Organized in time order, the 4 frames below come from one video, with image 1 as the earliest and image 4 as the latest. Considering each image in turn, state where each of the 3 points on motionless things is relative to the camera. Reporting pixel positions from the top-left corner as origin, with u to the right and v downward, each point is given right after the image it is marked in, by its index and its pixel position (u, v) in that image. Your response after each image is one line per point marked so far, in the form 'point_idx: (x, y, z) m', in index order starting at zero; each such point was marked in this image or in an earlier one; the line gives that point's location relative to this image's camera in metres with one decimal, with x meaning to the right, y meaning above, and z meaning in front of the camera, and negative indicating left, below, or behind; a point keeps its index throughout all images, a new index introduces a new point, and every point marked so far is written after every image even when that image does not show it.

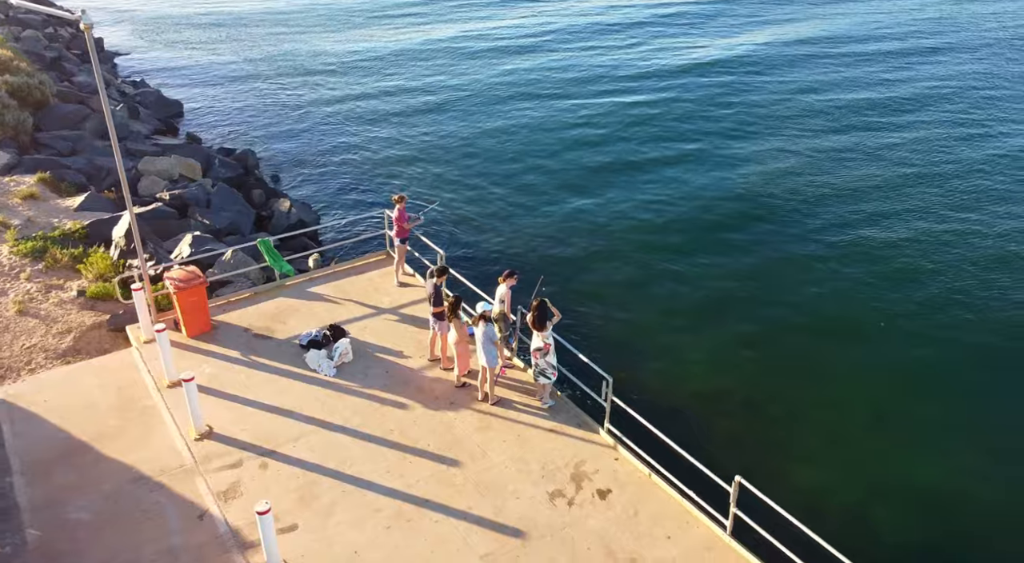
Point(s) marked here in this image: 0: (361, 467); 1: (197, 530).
0: (-2.4, -2.9, +13.0) m
1: (-4.5, -3.6, +12.0) m
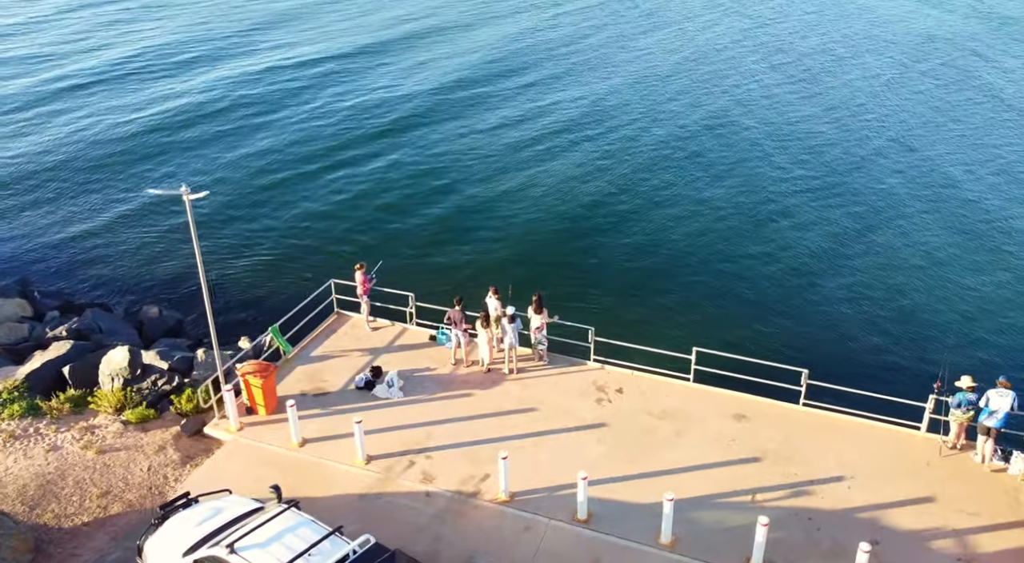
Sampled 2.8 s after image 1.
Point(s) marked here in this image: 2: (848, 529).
0: (-0.7, -3.6, +20.0) m
1: (-1.7, -4.8, +18.1) m
2: (+7.0, -5.2, +17.4) m
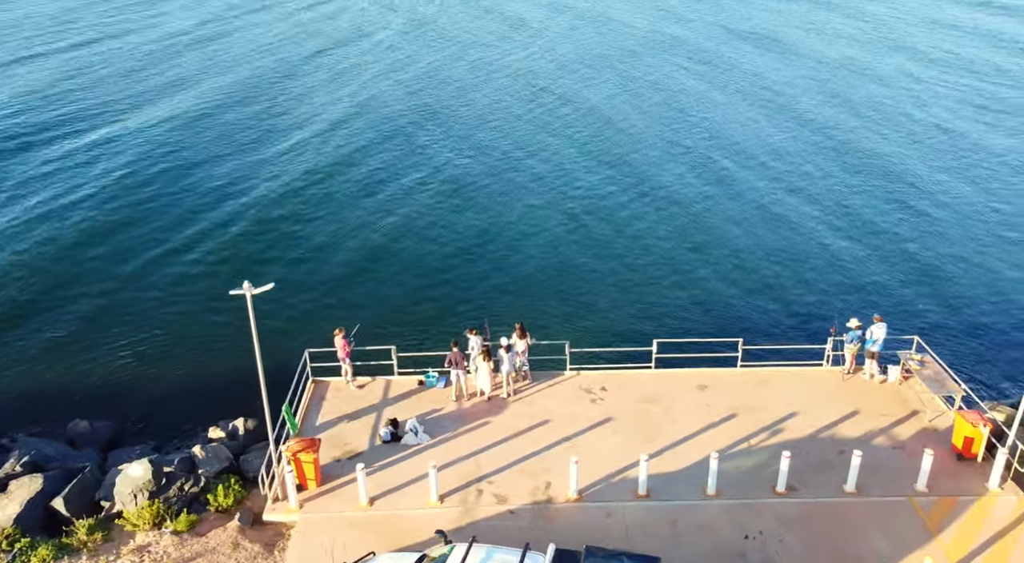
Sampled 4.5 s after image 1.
0: (+0.2, -4.6, +22.7) m
1: (+0.2, -5.8, +20.5) m
2: (+8.5, -4.6, +23.0) m
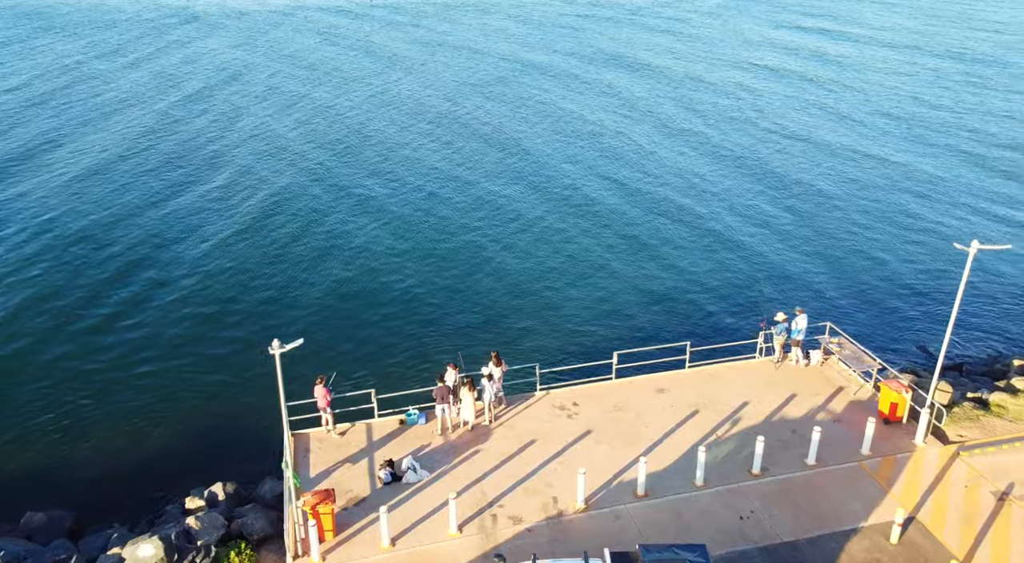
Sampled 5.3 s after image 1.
0: (+0.2, -5.5, +23.9) m
1: (+0.7, -6.6, +21.7) m
2: (+8.2, -4.6, +25.8) m
